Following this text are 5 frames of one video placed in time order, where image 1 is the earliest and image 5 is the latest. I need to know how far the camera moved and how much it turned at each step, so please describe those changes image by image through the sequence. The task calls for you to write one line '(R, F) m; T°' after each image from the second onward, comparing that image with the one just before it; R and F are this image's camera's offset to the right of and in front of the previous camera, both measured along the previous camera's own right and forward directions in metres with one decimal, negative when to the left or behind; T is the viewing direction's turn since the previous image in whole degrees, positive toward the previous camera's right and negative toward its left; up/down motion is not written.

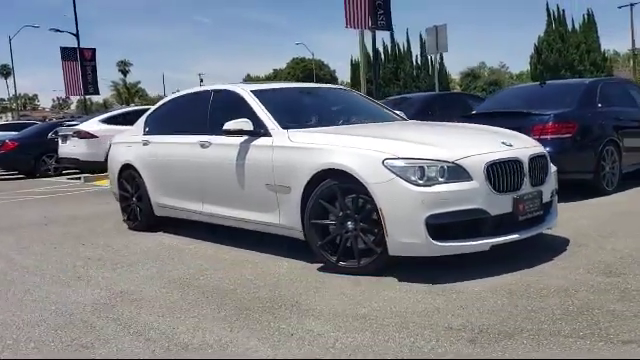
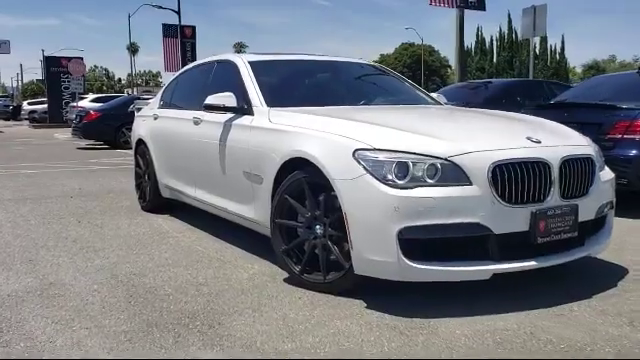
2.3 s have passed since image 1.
(0.0, +1.3) m; +4°
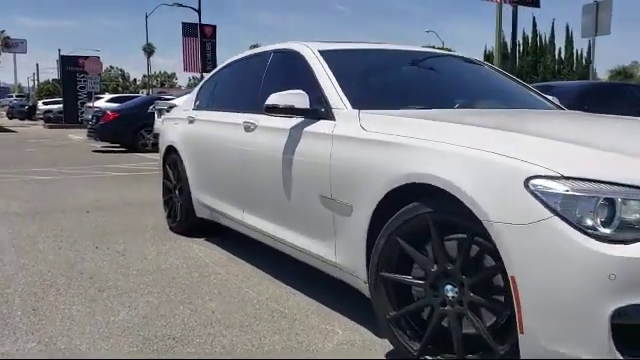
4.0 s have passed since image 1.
(-0.6, +1.3) m; -1°
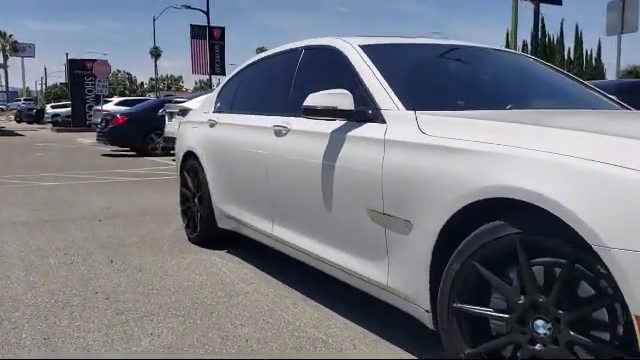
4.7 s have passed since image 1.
(-0.2, +0.5) m; -1°
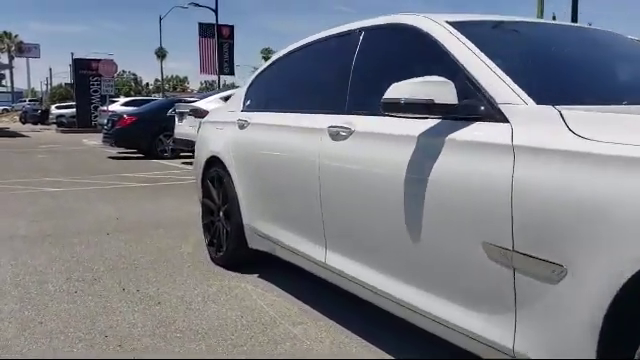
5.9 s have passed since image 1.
(-0.4, +0.9) m; 0°
